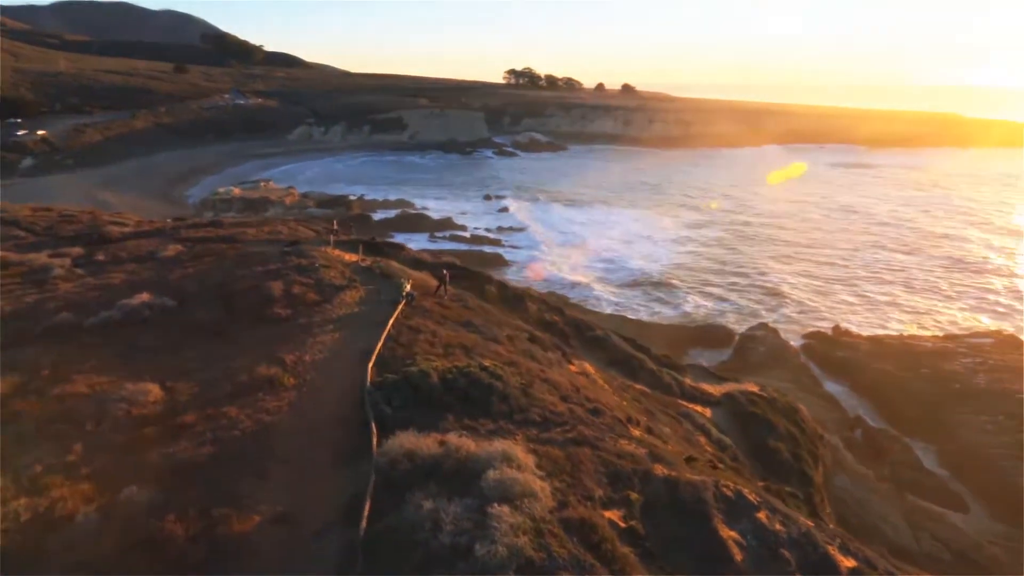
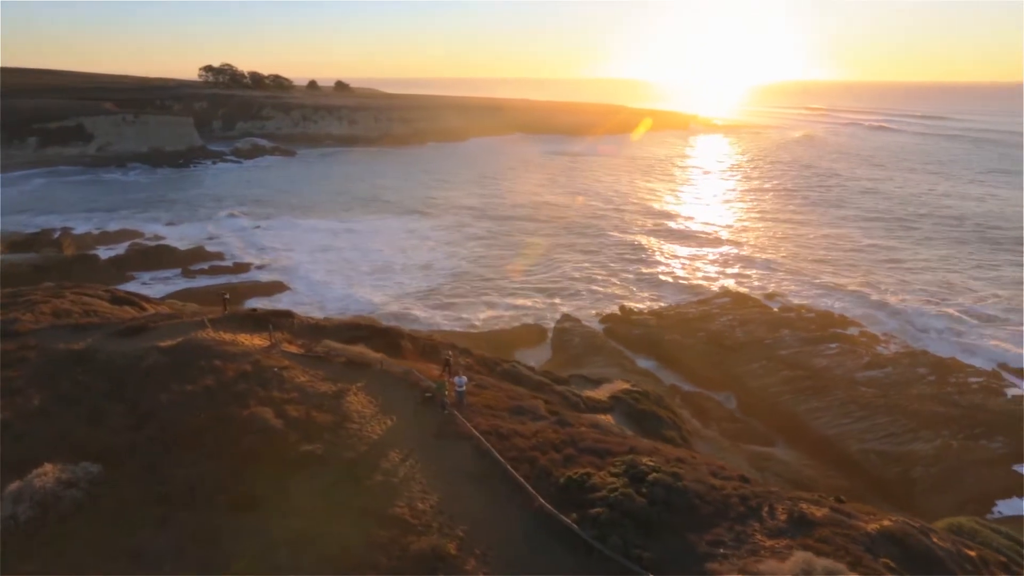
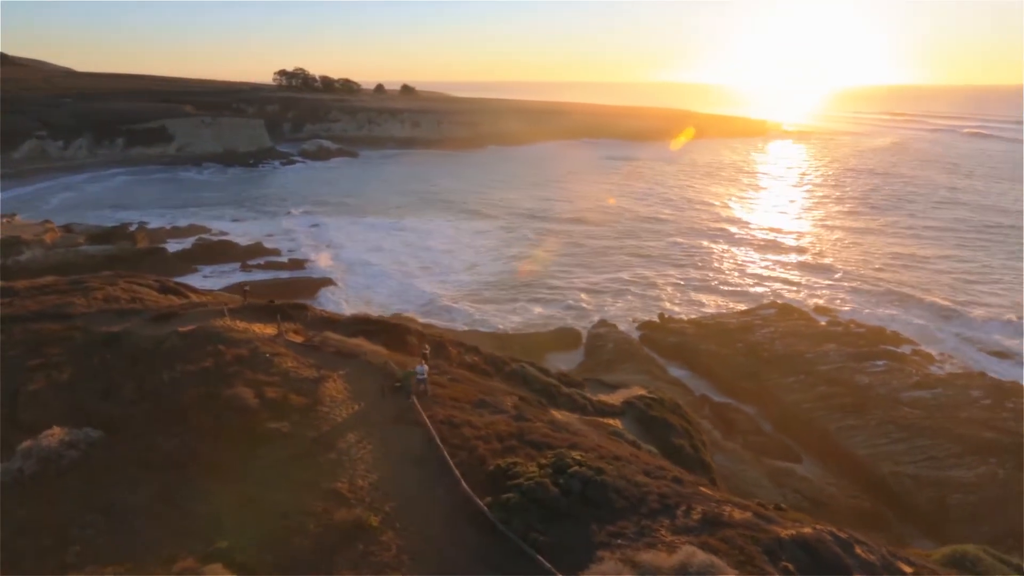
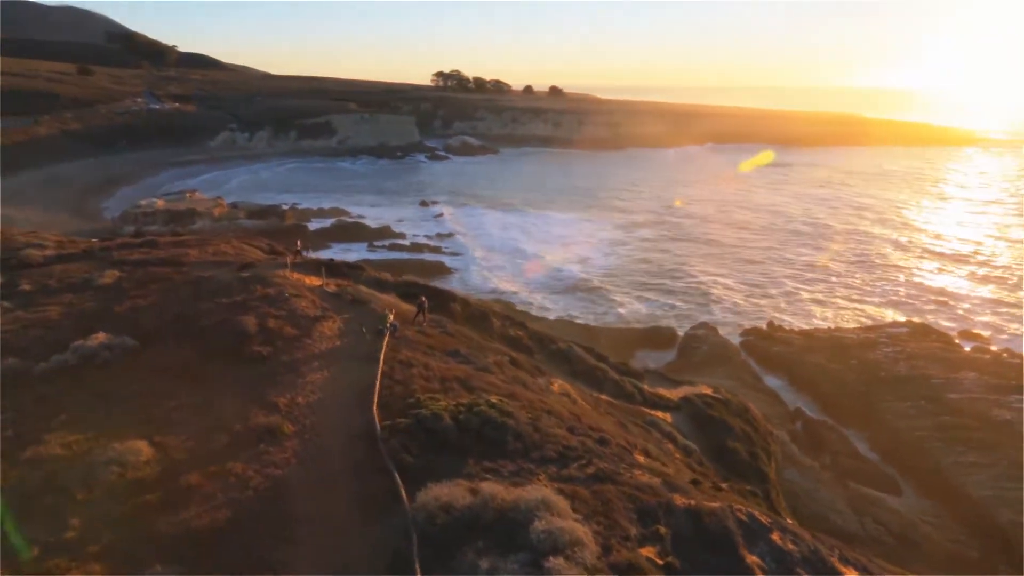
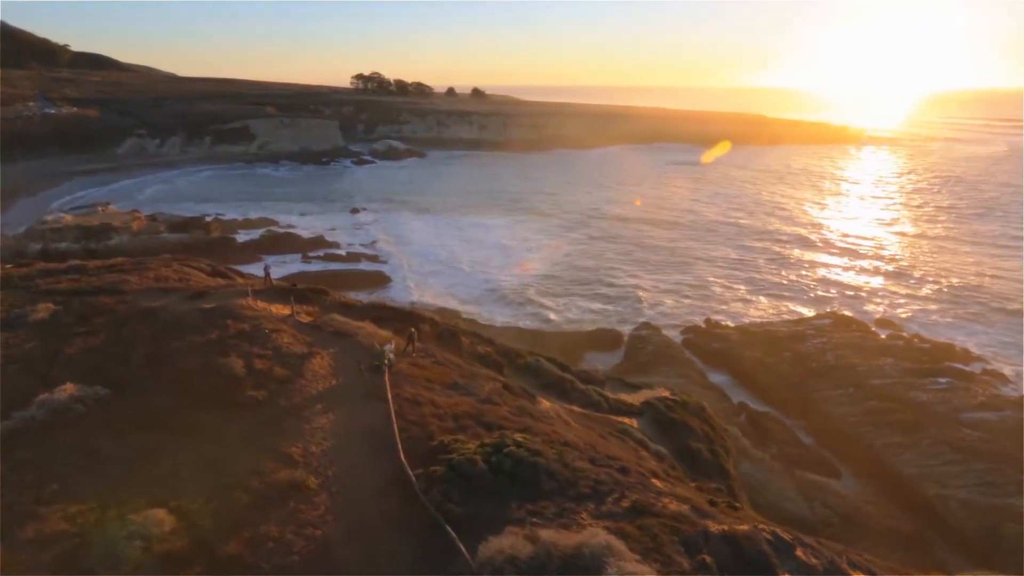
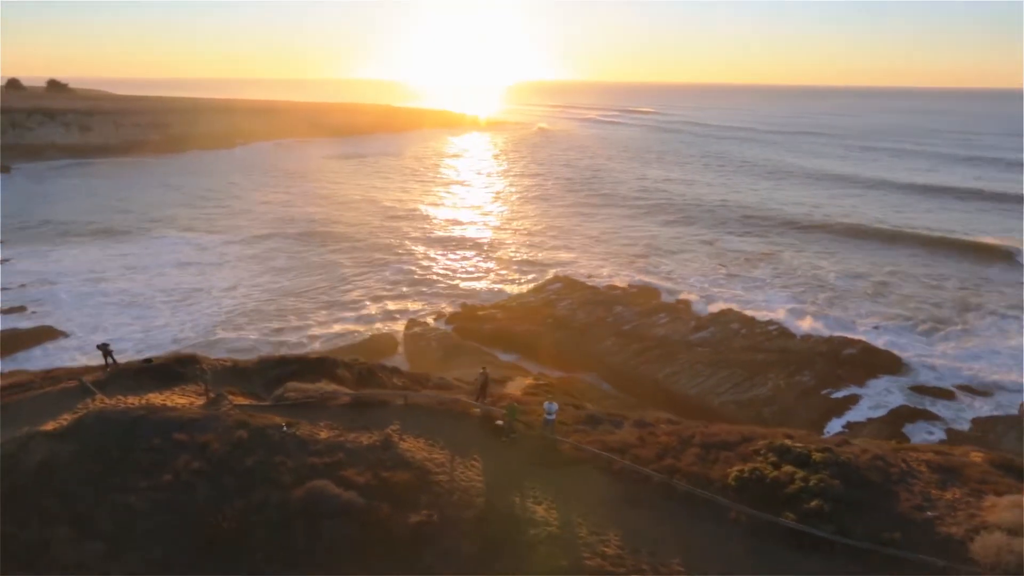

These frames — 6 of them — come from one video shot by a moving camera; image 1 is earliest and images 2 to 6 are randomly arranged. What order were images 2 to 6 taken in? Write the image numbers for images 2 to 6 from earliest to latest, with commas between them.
4, 5, 3, 2, 6
